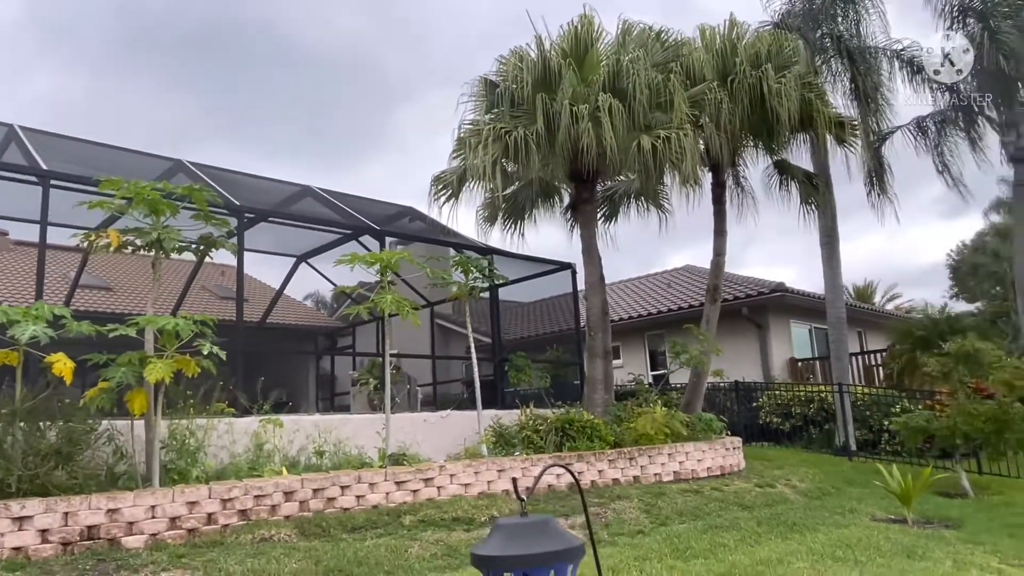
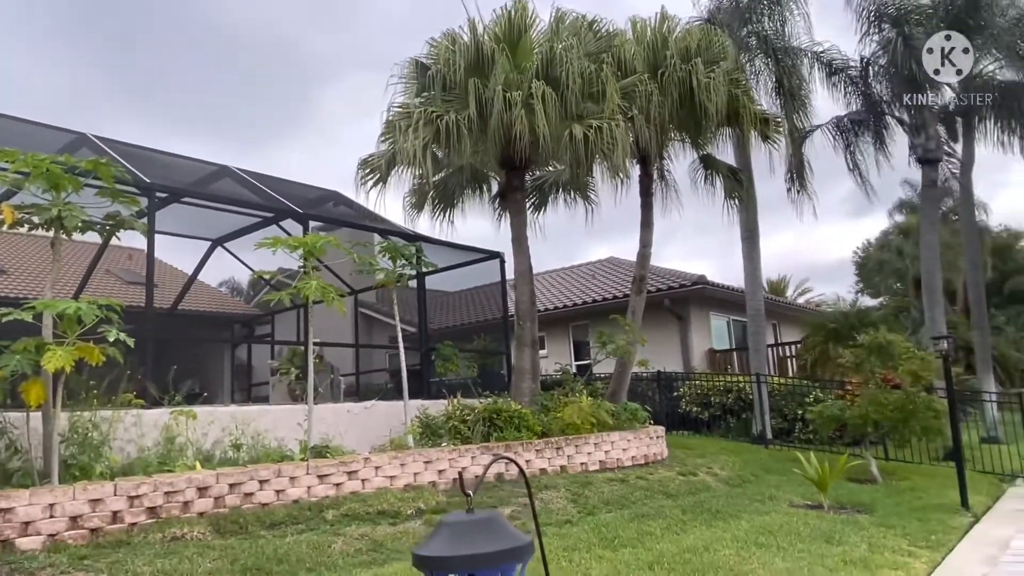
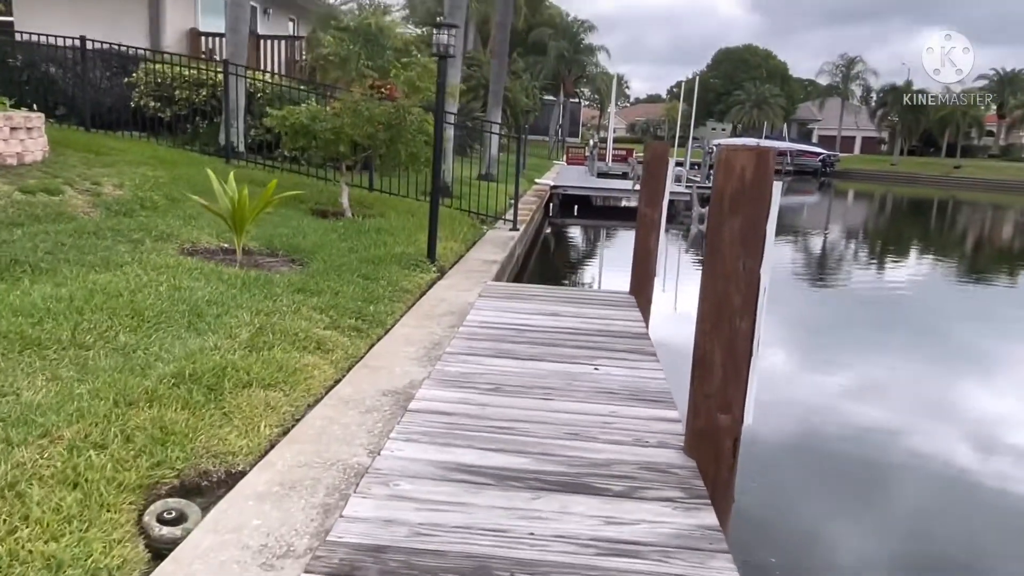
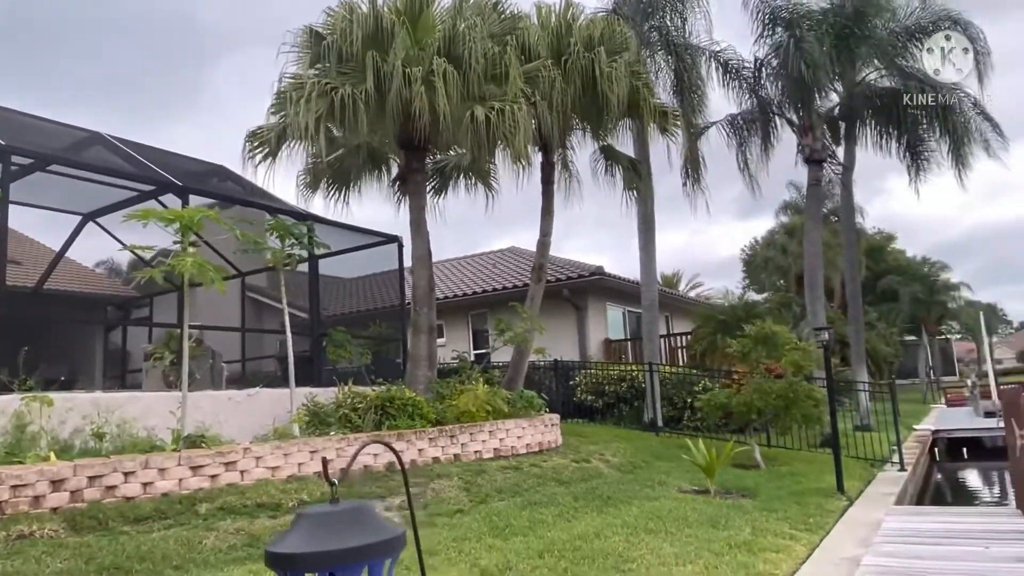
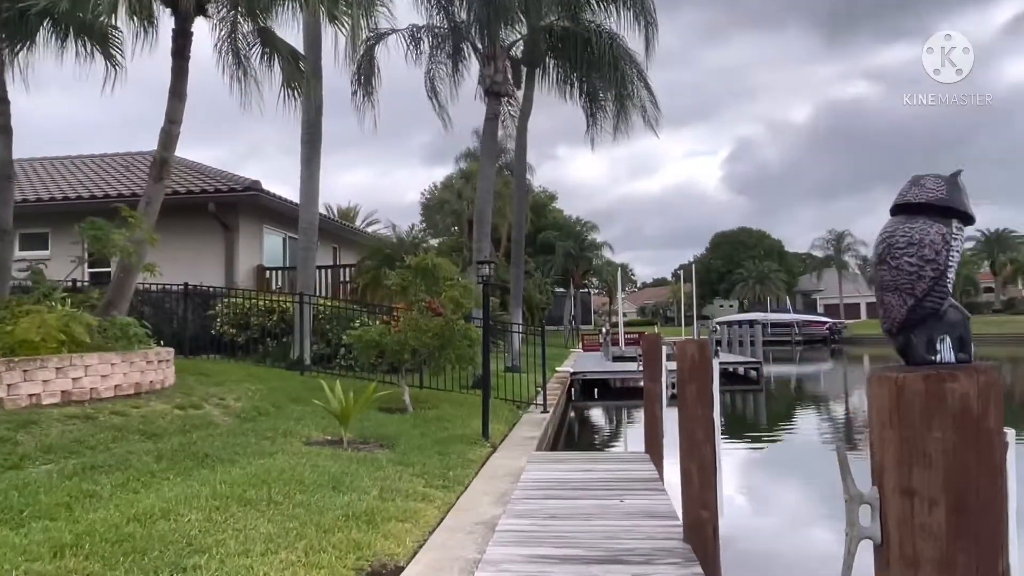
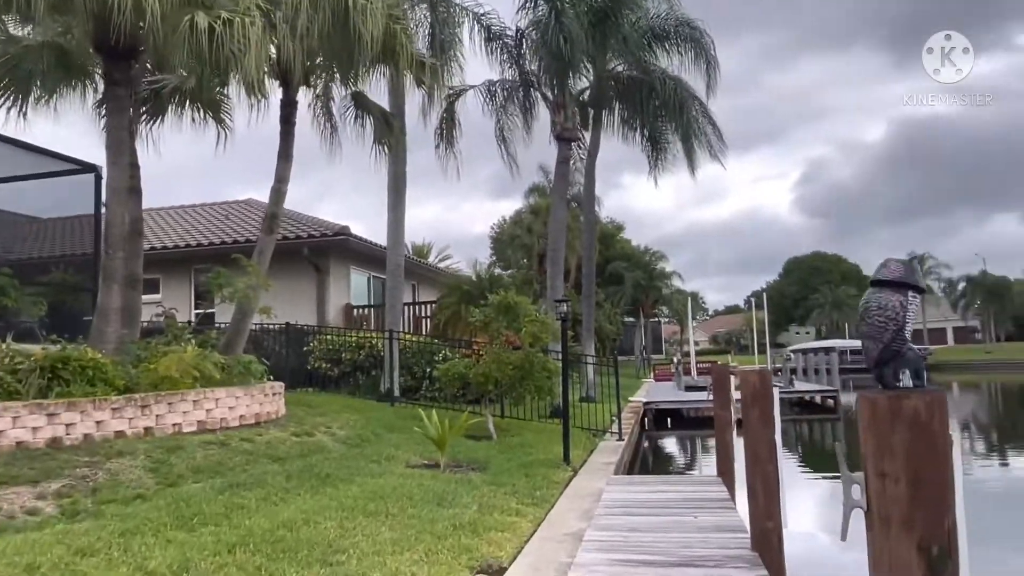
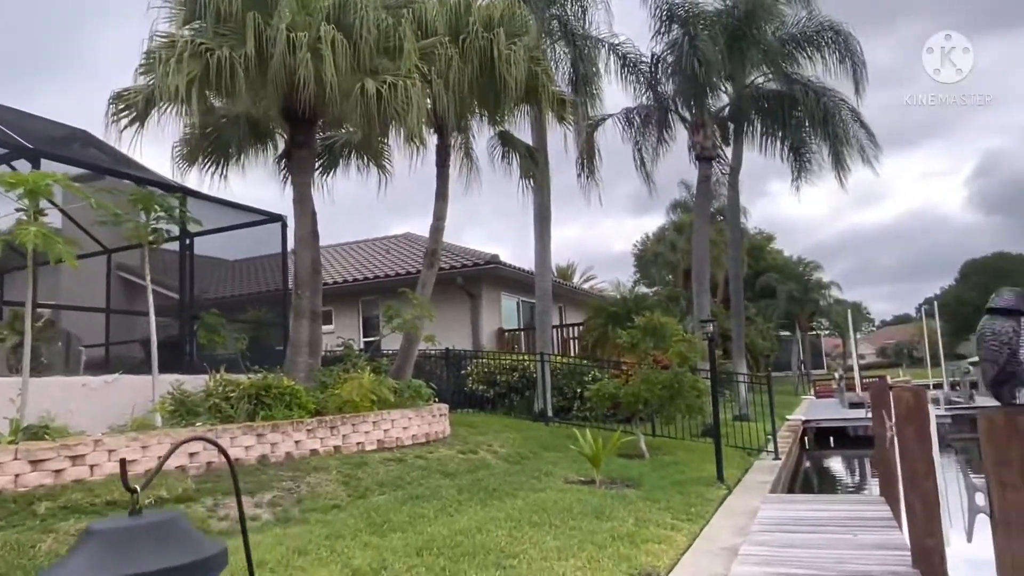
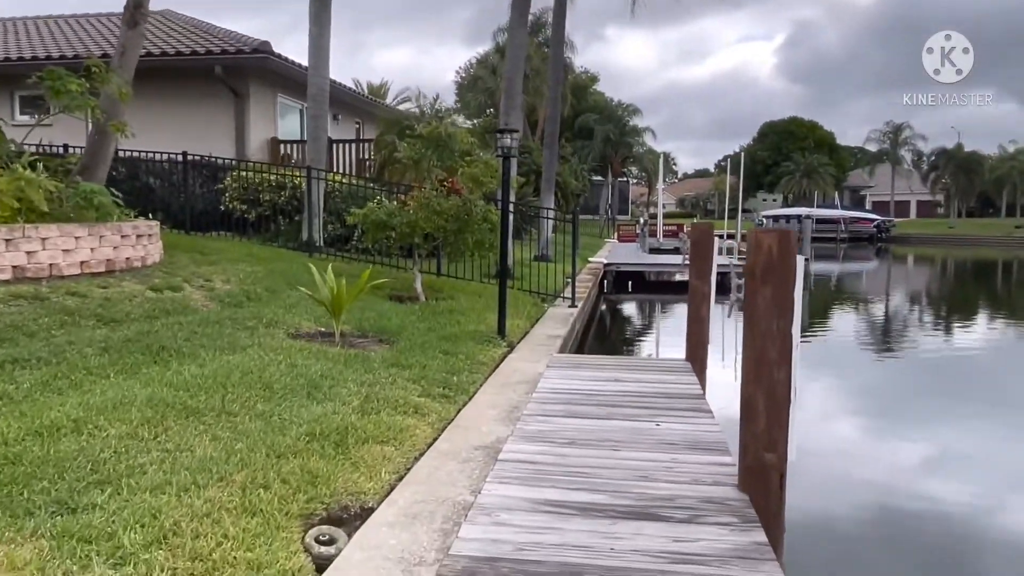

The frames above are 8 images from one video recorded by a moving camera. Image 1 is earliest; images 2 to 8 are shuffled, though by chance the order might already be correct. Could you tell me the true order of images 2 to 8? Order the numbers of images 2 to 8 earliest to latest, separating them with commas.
2, 4, 7, 6, 5, 8, 3
